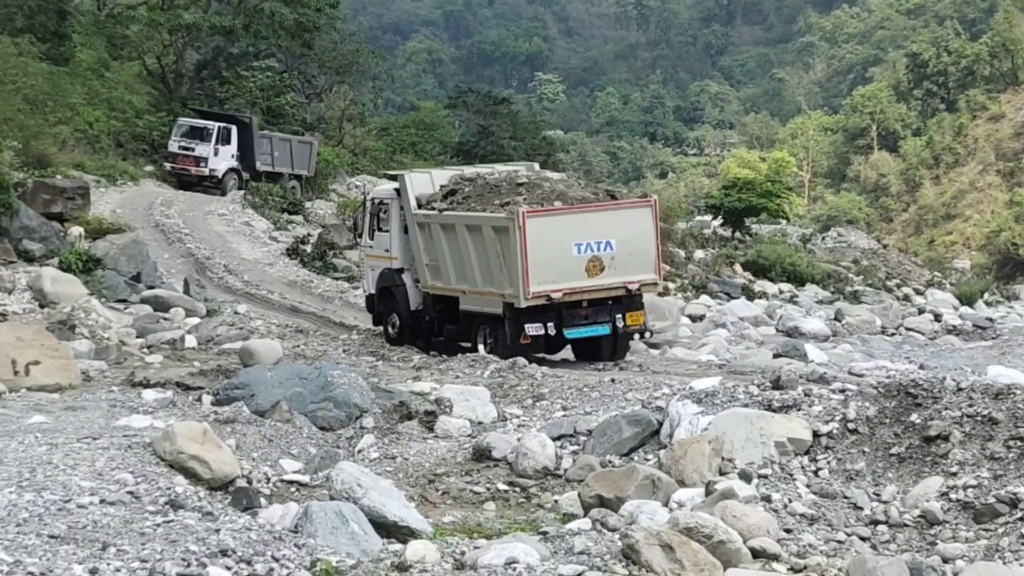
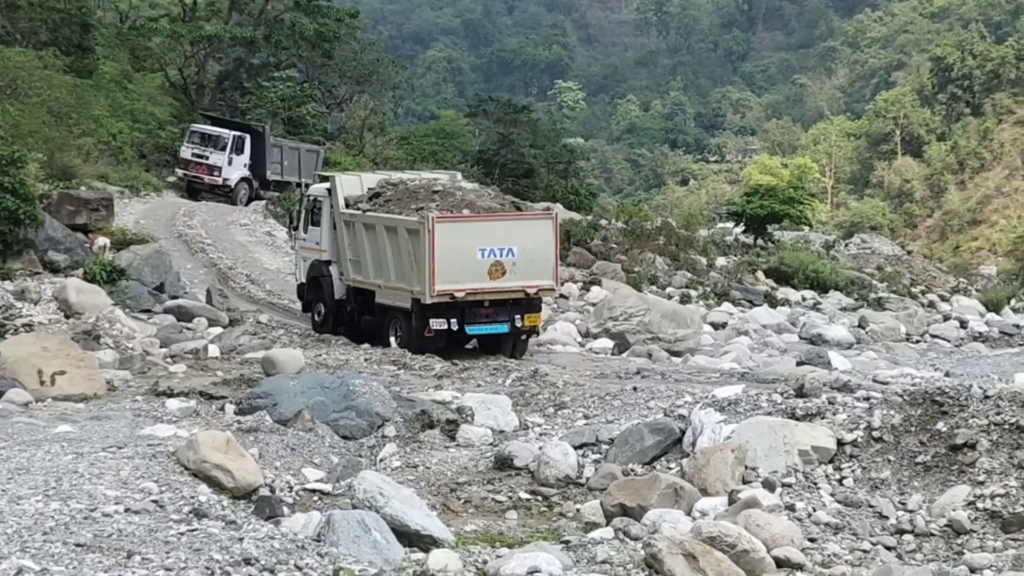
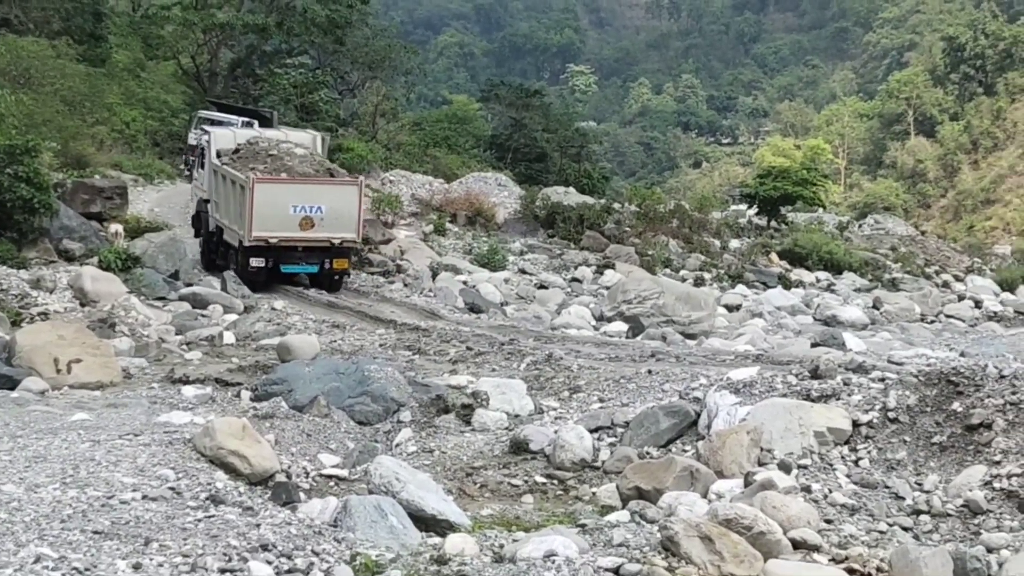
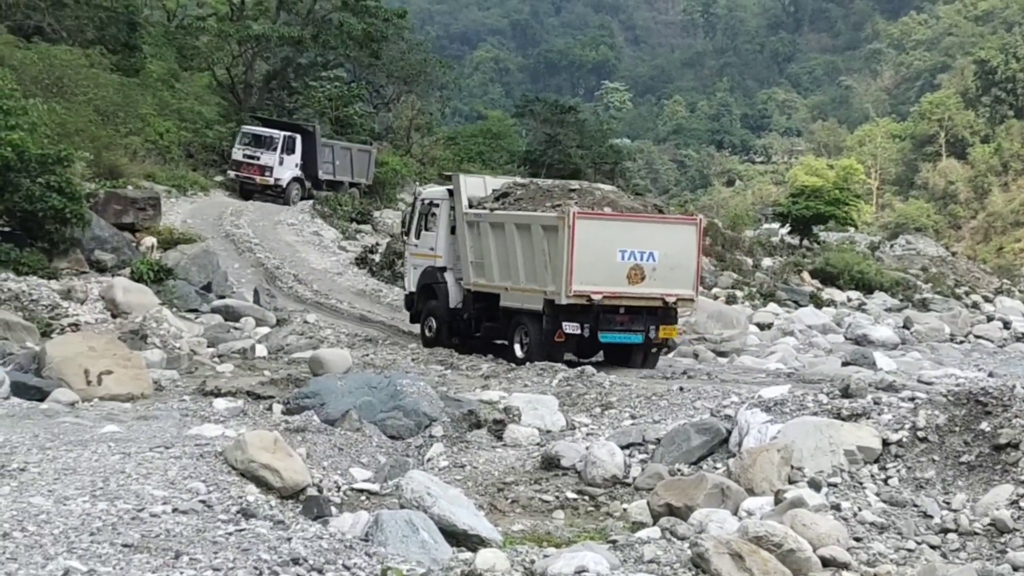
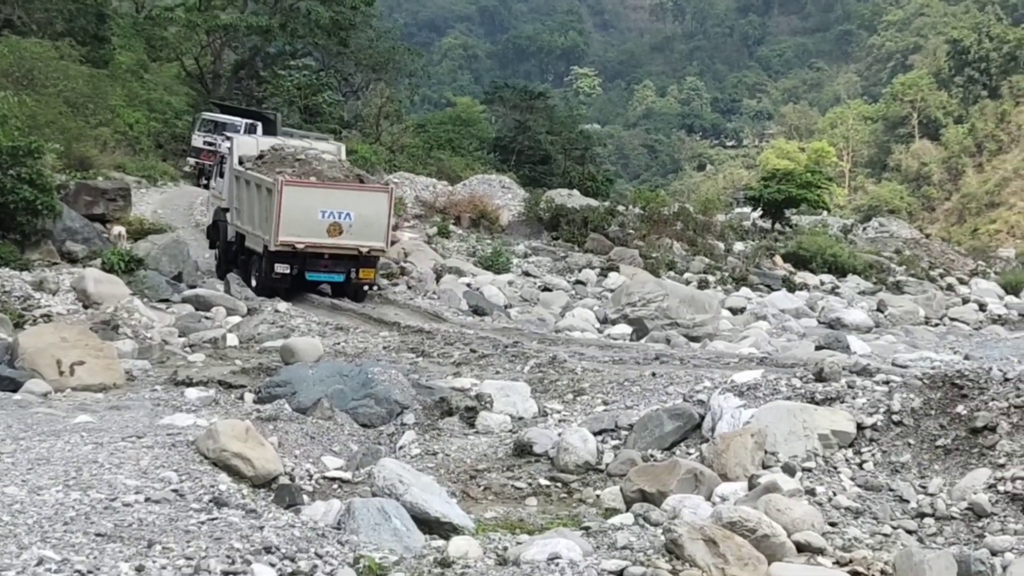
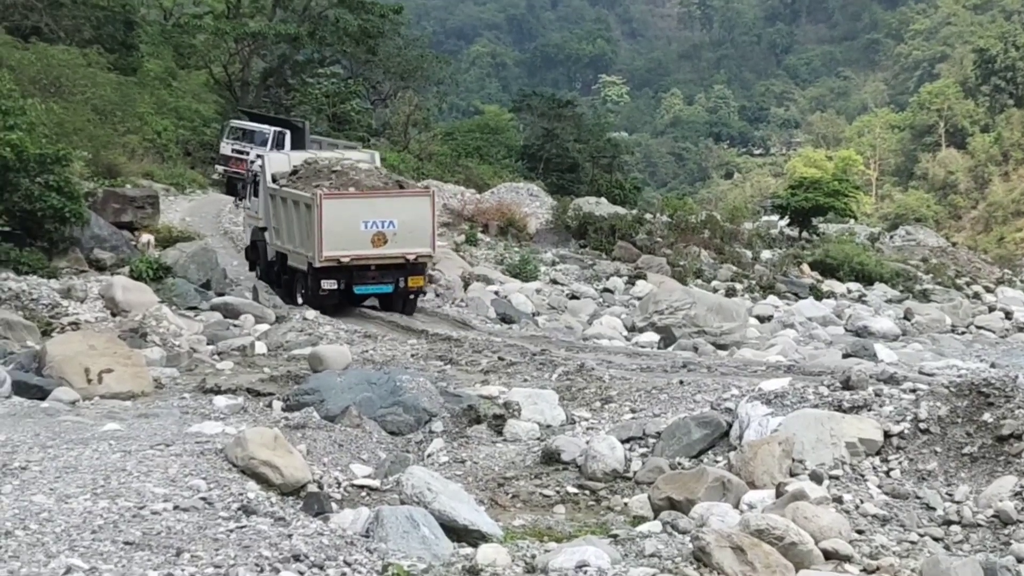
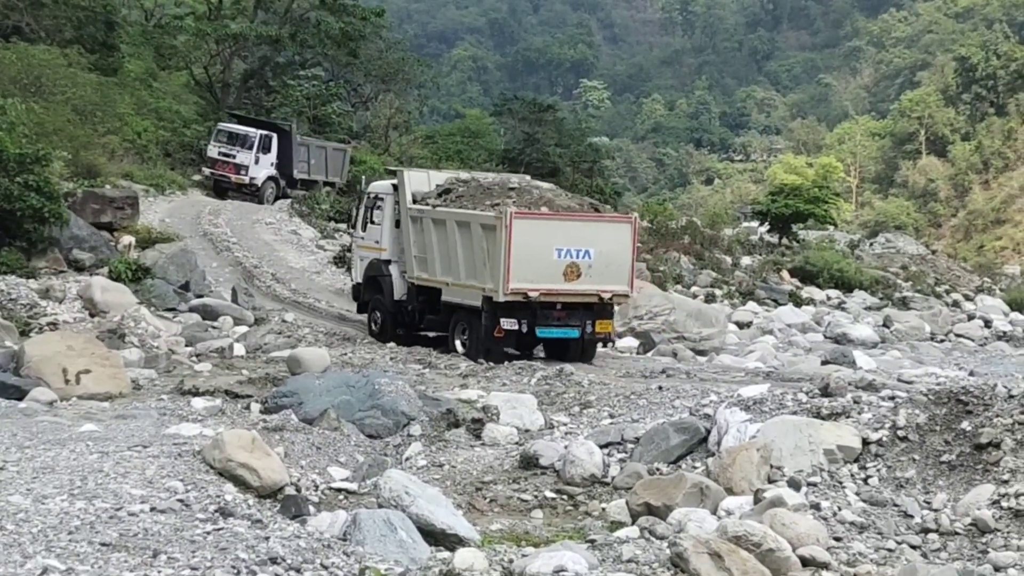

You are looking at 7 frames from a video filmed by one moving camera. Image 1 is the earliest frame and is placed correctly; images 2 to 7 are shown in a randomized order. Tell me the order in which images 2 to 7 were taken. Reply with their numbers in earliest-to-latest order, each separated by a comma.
4, 7, 2, 6, 5, 3
